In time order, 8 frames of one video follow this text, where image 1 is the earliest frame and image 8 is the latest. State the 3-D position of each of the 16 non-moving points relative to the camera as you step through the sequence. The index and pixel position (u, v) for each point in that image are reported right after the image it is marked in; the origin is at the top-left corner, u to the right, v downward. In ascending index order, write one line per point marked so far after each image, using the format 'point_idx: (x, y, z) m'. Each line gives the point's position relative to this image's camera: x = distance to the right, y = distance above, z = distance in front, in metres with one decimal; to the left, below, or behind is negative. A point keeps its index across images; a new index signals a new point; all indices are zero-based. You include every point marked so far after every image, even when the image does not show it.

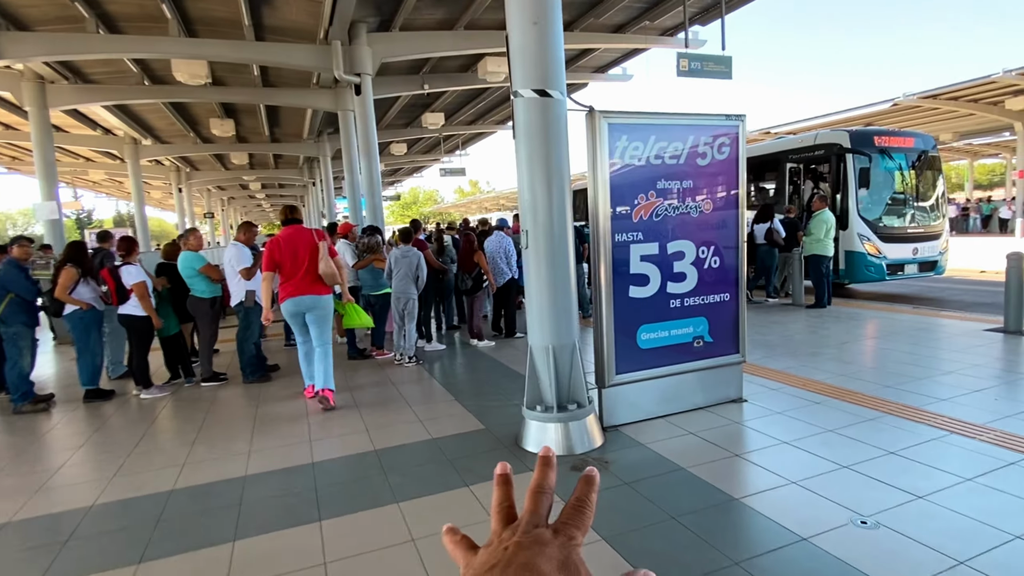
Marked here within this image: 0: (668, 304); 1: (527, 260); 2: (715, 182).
0: (+1.3, -0.1, +4.5) m
1: (+0.1, +0.2, +4.1) m
2: (+1.7, +0.9, +4.6) m
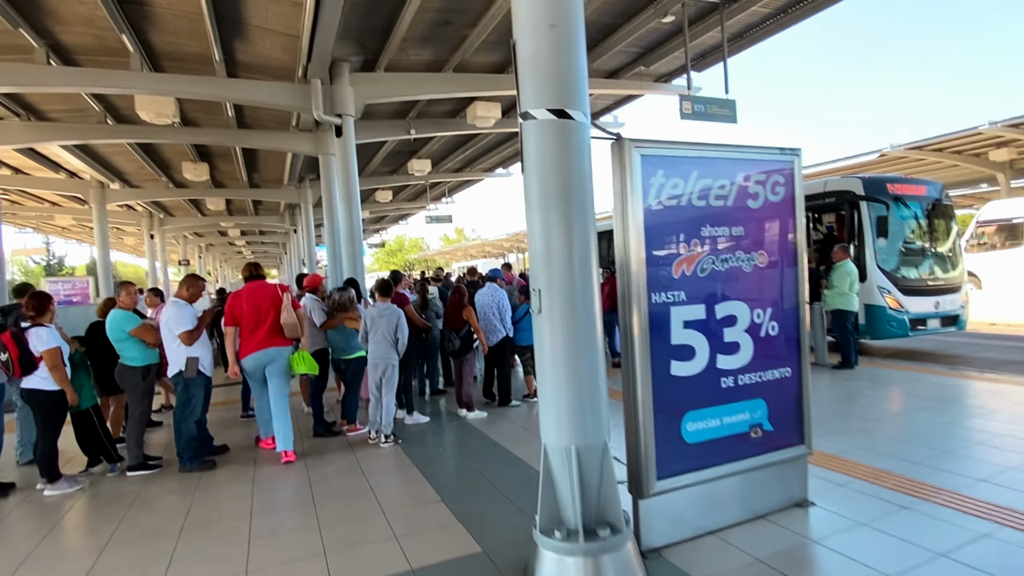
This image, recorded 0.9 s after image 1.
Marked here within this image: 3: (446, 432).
0: (+1.3, -0.6, +3.5) m
1: (+0.2, -0.2, +3.1) m
2: (+1.8, +0.4, +3.7) m
3: (-0.8, -1.6, +6.2) m
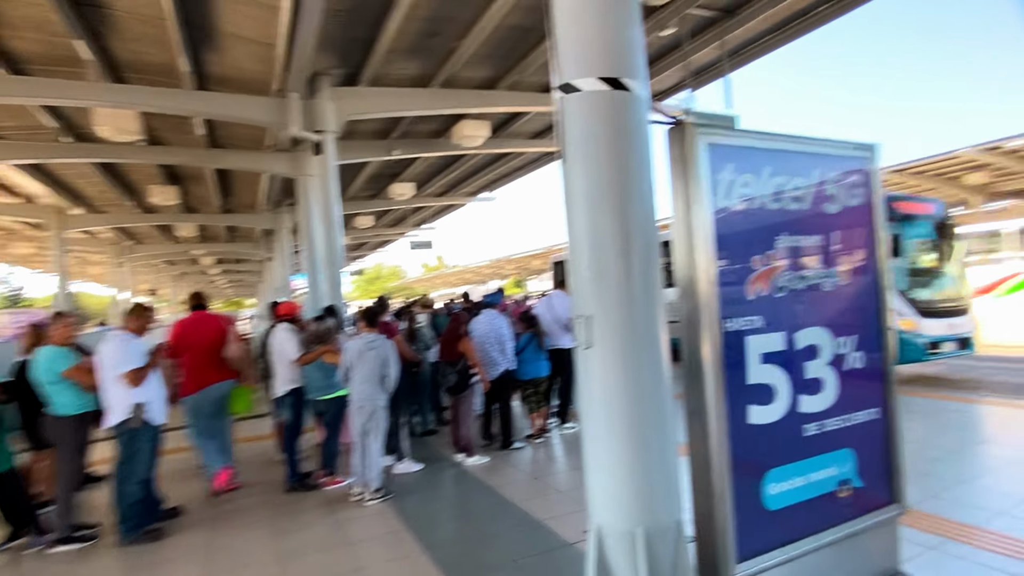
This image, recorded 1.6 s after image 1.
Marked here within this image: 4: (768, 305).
0: (+1.5, -0.7, +2.8) m
1: (+0.3, -0.4, +2.3) m
2: (+1.9, +0.3, +3.1) m
3: (-0.7, -1.9, +5.4) m
4: (+1.3, -0.1, +2.7) m
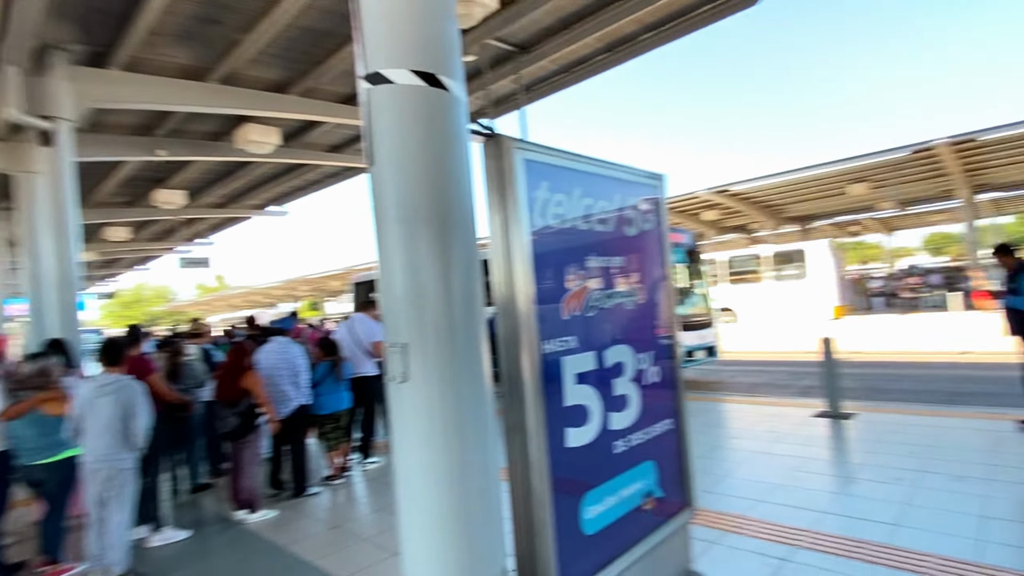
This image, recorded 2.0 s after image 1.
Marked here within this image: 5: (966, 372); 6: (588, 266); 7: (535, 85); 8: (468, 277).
0: (+0.5, -0.8, +2.8) m
1: (-0.4, -0.4, +2.0) m
2: (+0.8, +0.2, +3.3) m
3: (-2.4, -2.1, +4.4) m
4: (+0.3, -0.2, +2.7) m
5: (+8.0, -1.5, +9.6) m
6: (+0.4, +0.1, +2.8) m
7: (+0.3, +3.0, +8.3) m
8: (-0.2, 0.0, +2.1) m
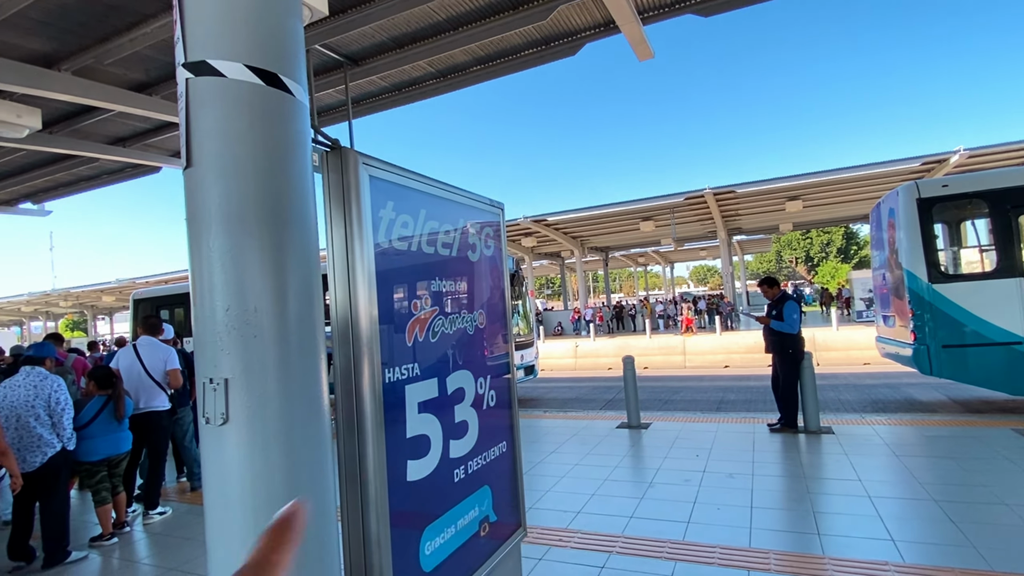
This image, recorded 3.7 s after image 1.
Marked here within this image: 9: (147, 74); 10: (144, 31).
0: (-0.3, -1.0, +2.8) m
1: (-0.9, -0.5, +1.7) m
2: (-0.2, 0.0, +3.3) m
3: (-3.6, -2.2, +3.3) m
4: (-0.4, -0.3, +2.6) m
5: (+4.6, -2.0, +11.5) m
6: (-0.4, 0.0, +2.8) m
7: (-2.2, +2.7, +8.0) m
8: (-0.7, 0.0, +1.9) m
9: (-5.4, +3.1, +8.0) m
10: (-4.5, +3.1, +6.6) m
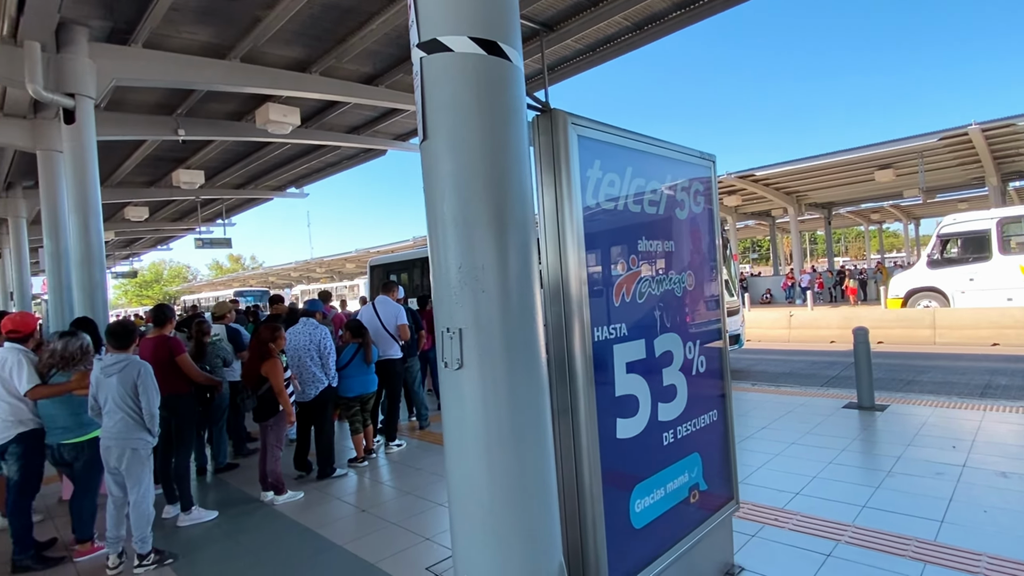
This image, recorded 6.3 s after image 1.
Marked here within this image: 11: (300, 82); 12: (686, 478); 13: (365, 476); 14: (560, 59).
0: (+0.7, -0.8, +2.7) m
1: (-0.2, -0.4, +1.9) m
2: (+1.1, +0.2, +3.1) m
3: (-2.2, -2.0, +4.4) m
4: (+0.6, -0.1, +2.6) m
5: (+8.3, -1.3, +9.4) m
6: (+0.6, +0.2, +2.7) m
7: (+0.7, +3.3, +8.0) m
8: (0.0, +0.1, +2.0) m
9: (-2.3, +3.7, +9.2) m
10: (-1.9, +3.6, +7.5) m
11: (-3.5, +3.4, +8.9) m
12: (+0.9, -1.0, +2.9) m
13: (-1.5, -1.9, +5.6) m
14: (+0.7, +3.2, +7.8) m
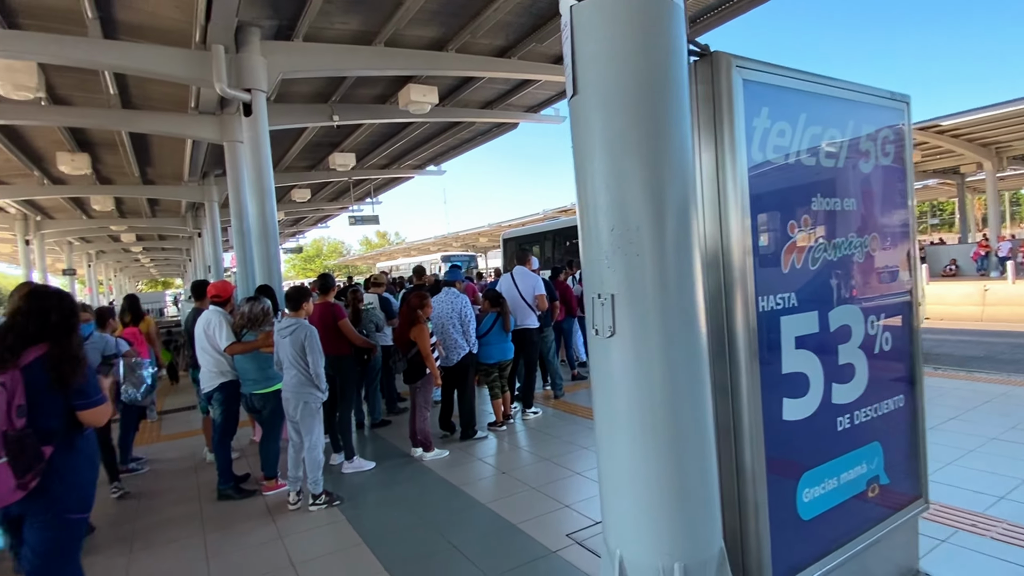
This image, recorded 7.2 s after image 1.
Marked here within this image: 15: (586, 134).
0: (+1.4, -0.6, +2.4) m
1: (+0.3, -0.3, +1.8) m
2: (+1.8, +0.4, +2.7) m
3: (-1.0, -1.7, +4.8) m
4: (+1.2, 0.0, +2.3) m
5: (+10.3, -0.9, +7.1) m
6: (+1.3, +0.3, +2.4) m
7: (+2.6, +3.7, +7.4) m
8: (+0.6, +0.2, +1.8) m
9: (-0.1, +4.2, +9.2) m
10: (-0.1, +4.0, +7.5) m
11: (-1.2, +3.8, +9.2) m
12: (+1.6, -0.8, +2.6) m
13: (-0.1, -1.6, +5.8) m
14: (+2.5, +3.6, +7.1) m
15: (+0.2, +0.5, +1.8) m
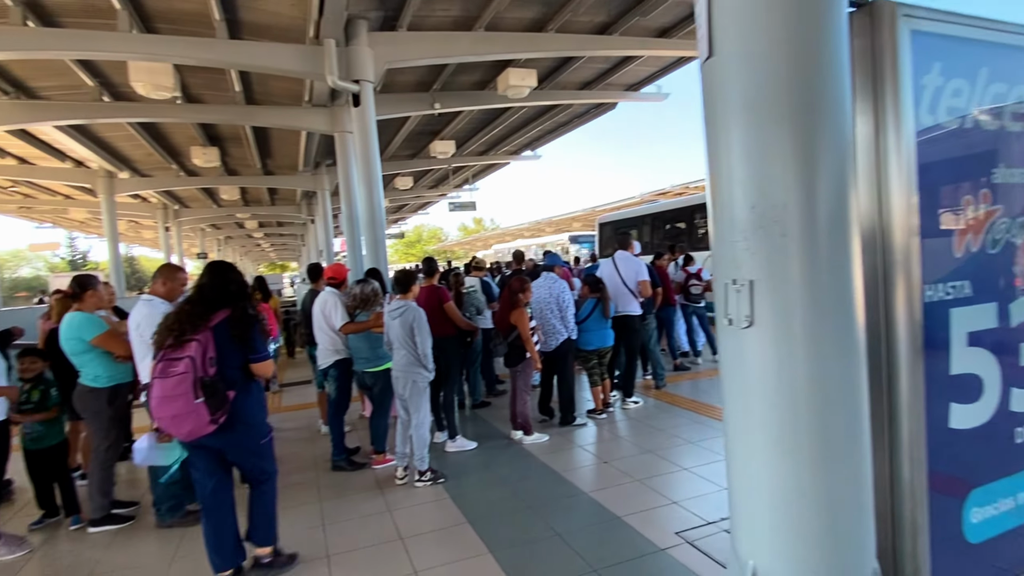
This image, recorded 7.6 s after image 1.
0: (+1.9, -0.6, +2.1) m
1: (+0.7, -0.2, +1.7) m
2: (+2.3, +0.5, +2.2) m
3: (-0.1, -1.6, +4.8) m
4: (+1.7, +0.1, +2.0) m
5: (+11.5, -0.8, +5.2) m
6: (+1.8, +0.4, +2.0) m
7: (+3.9, +3.8, +6.6) m
8: (+0.9, +0.3, +1.6) m
9: (+1.6, +4.4, +8.8) m
10: (+1.3, +4.2, +7.2) m
11: (+0.4, +4.1, +9.1) m
12: (+2.1, -0.8, +2.2) m
13: (+1.0, -1.5, +5.6) m
14: (+3.8, +3.8, +6.4) m
15: (+0.6, +0.6, +1.7) m
